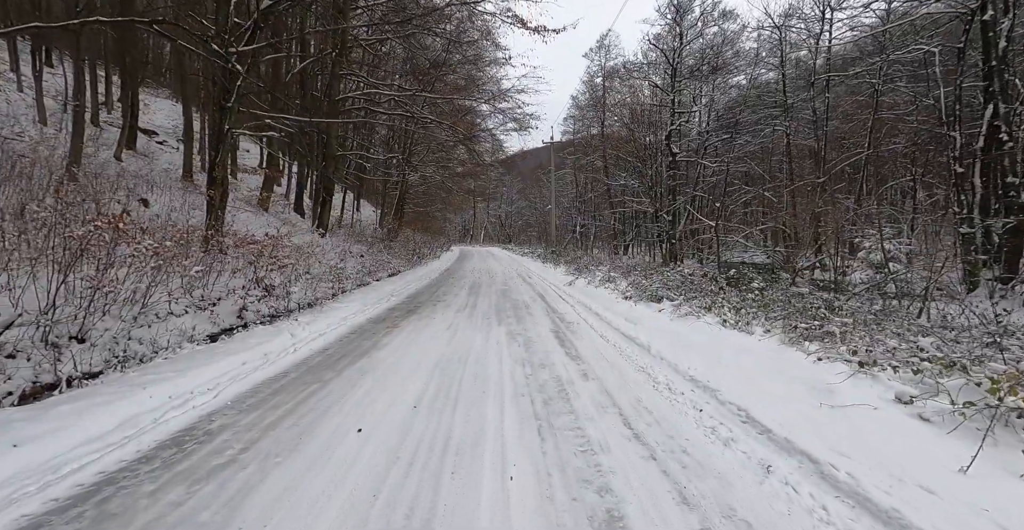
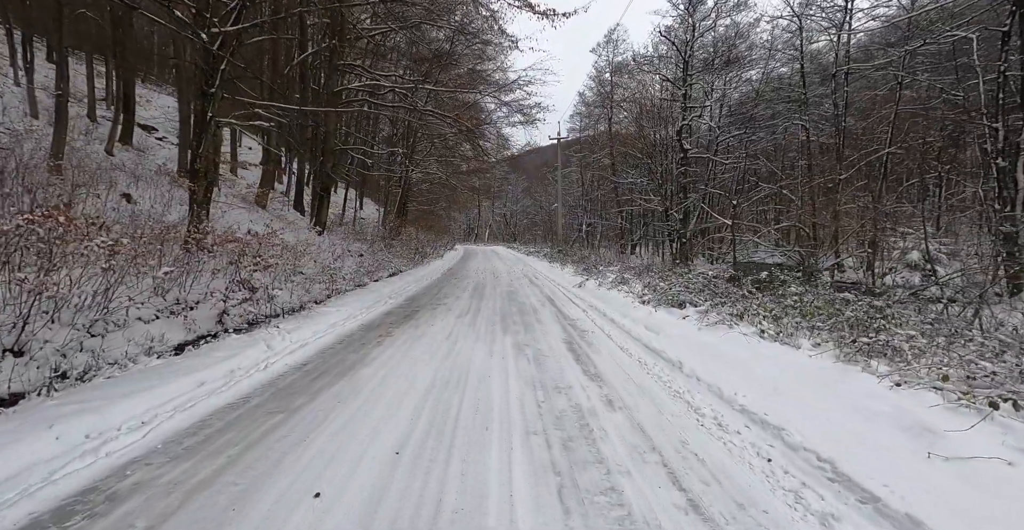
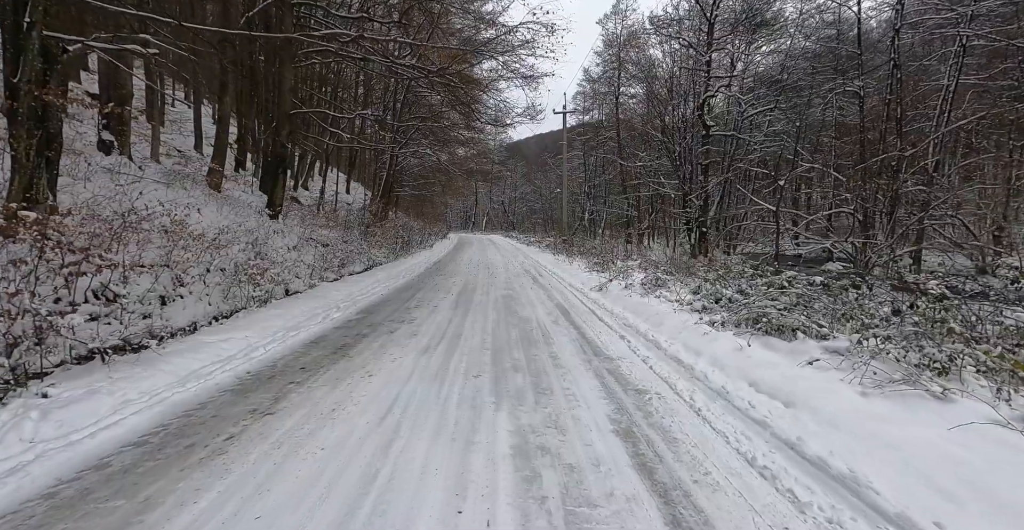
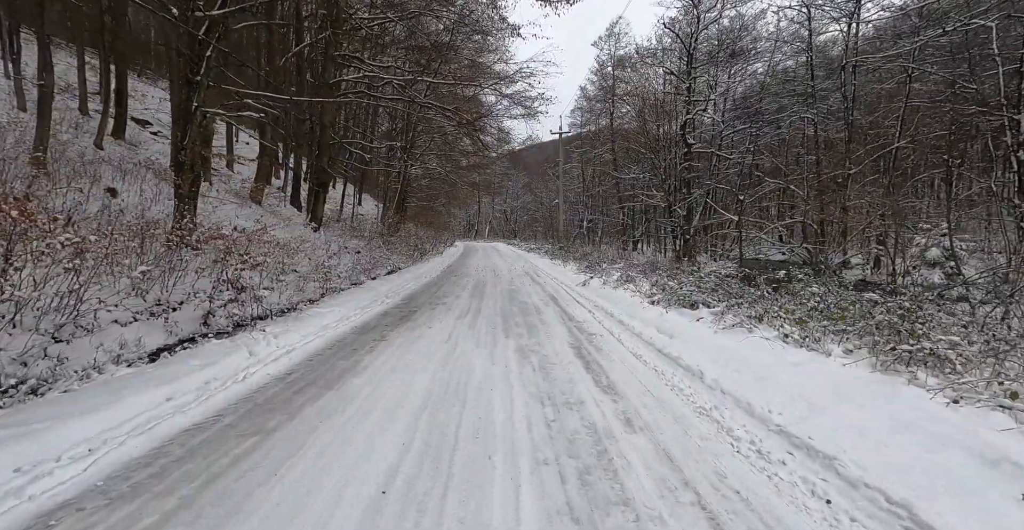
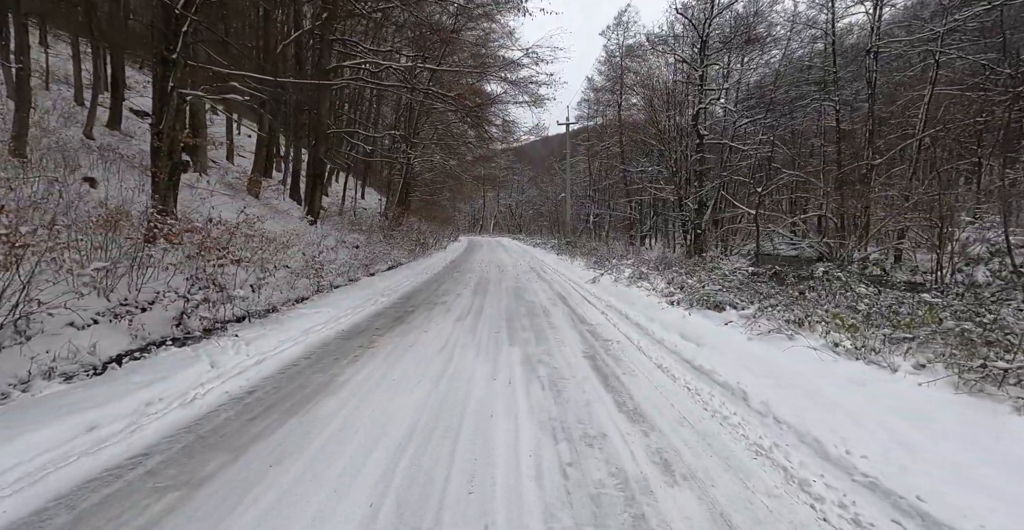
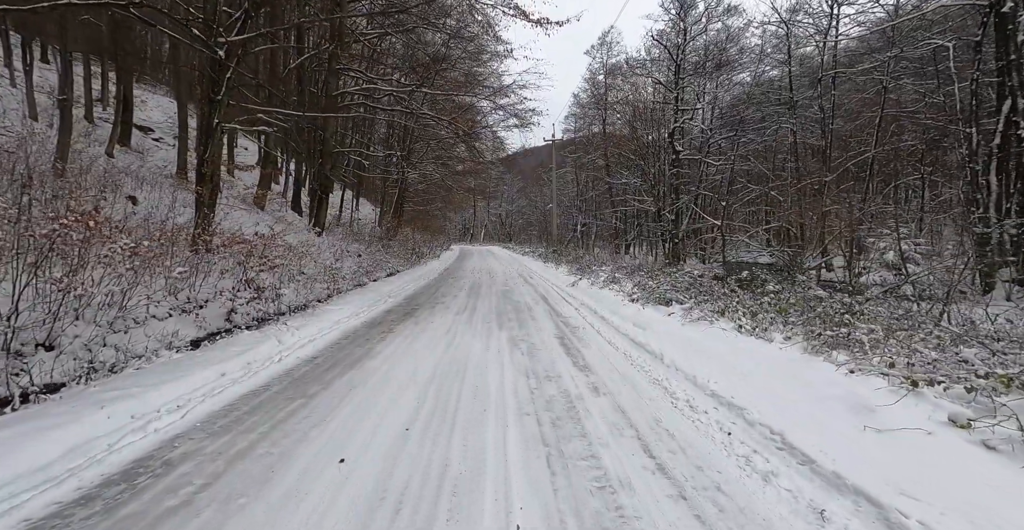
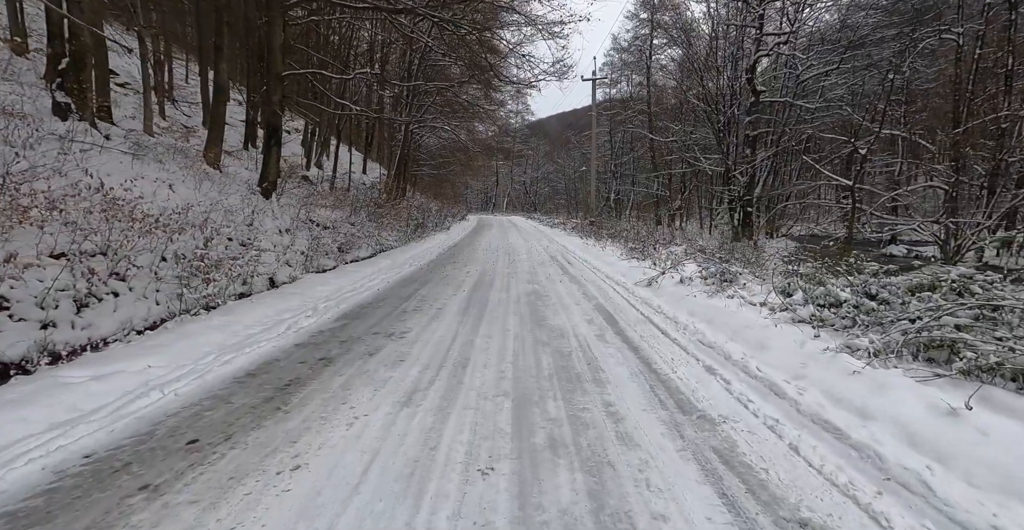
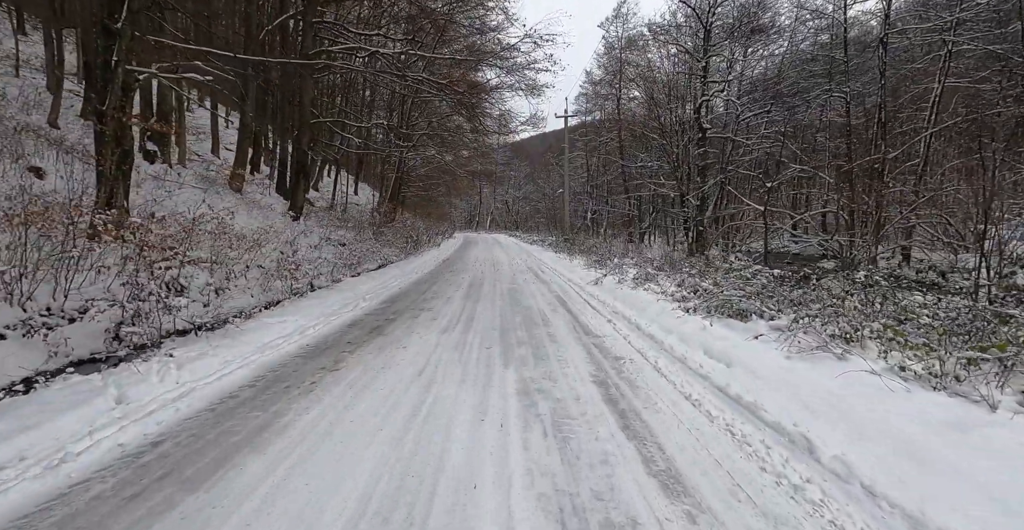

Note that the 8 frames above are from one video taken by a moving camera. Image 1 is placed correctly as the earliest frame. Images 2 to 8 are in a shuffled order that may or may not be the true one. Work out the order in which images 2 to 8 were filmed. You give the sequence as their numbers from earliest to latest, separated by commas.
6, 2, 4, 5, 8, 3, 7
